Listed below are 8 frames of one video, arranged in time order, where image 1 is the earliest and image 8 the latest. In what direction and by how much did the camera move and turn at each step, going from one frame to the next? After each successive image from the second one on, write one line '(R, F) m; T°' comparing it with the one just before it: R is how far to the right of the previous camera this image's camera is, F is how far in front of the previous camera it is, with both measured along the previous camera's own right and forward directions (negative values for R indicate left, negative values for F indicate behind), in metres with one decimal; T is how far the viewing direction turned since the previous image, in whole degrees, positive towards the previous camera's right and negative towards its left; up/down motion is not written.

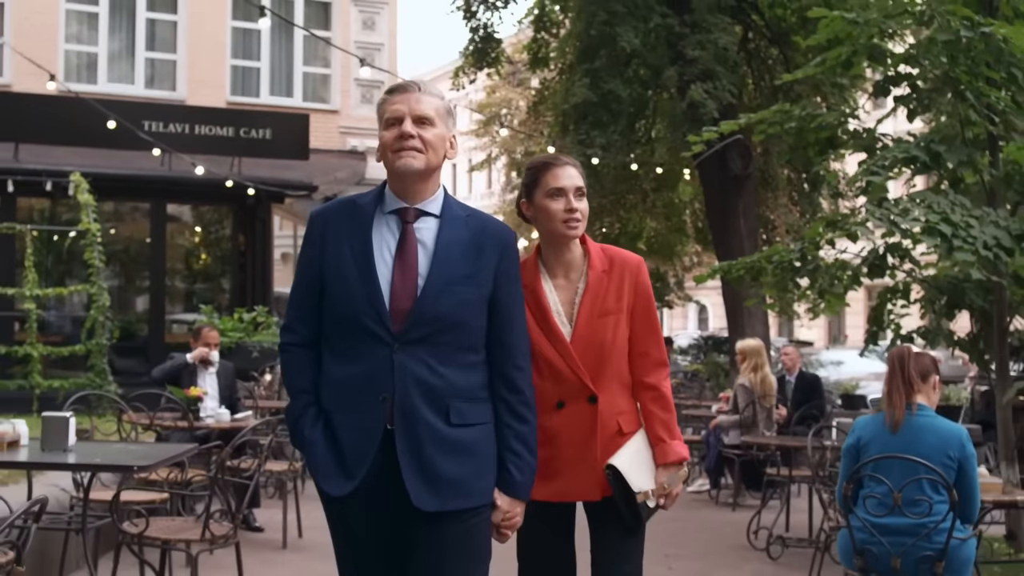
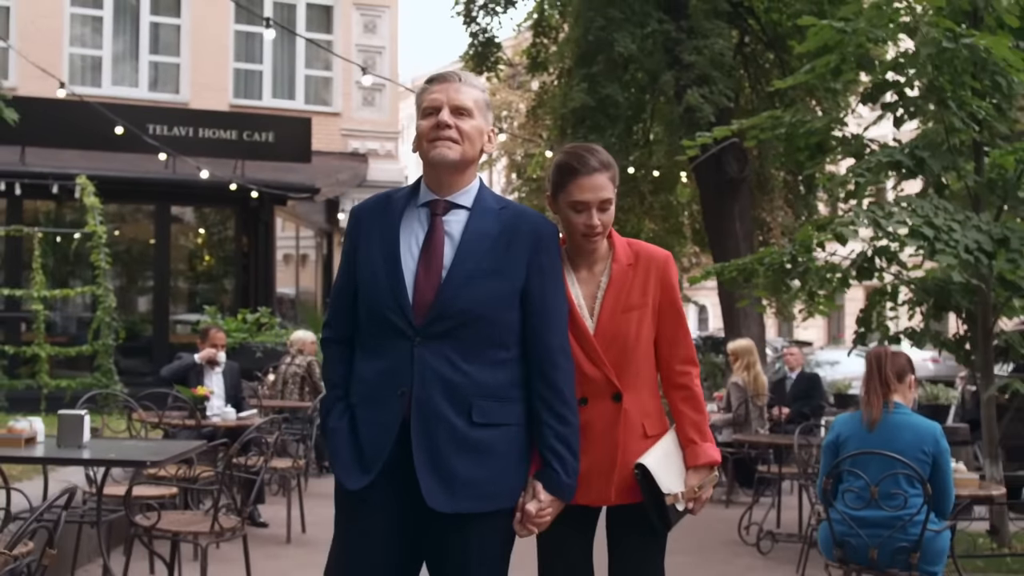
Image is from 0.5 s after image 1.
(0.0, -0.2) m; 0°
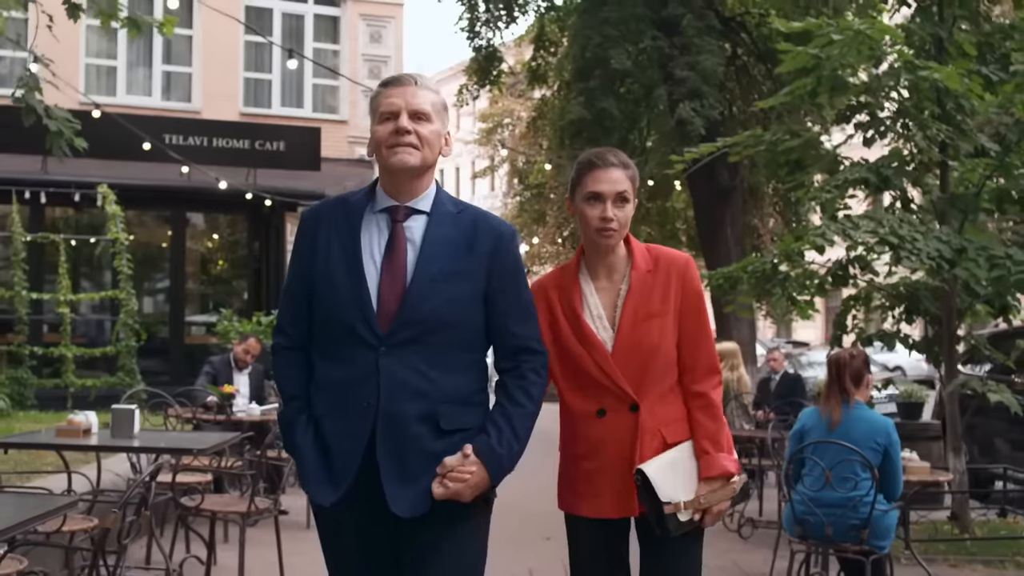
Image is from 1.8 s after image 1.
(0.0, -0.7) m; 0°
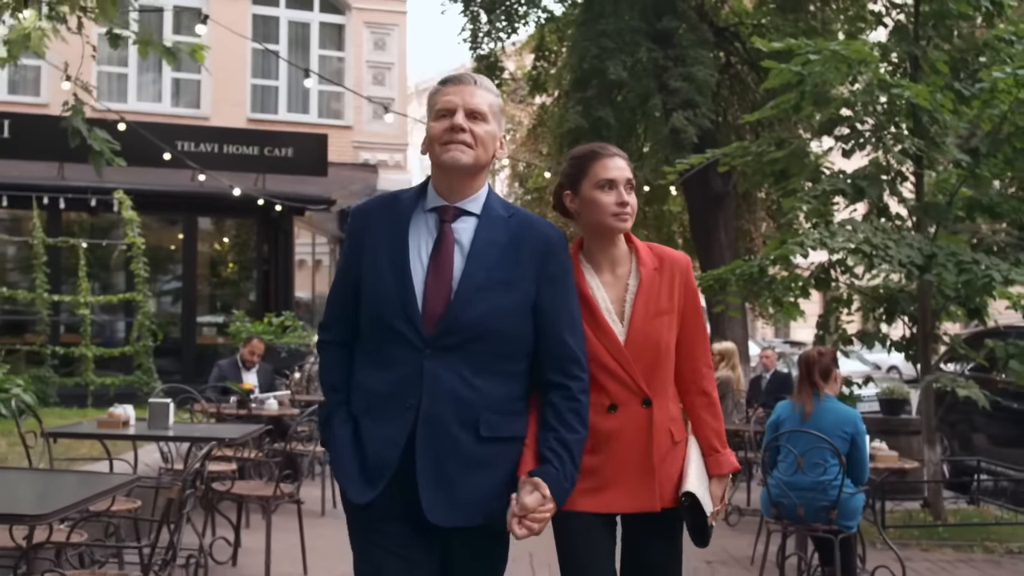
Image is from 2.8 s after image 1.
(0.0, -0.6) m; 0°
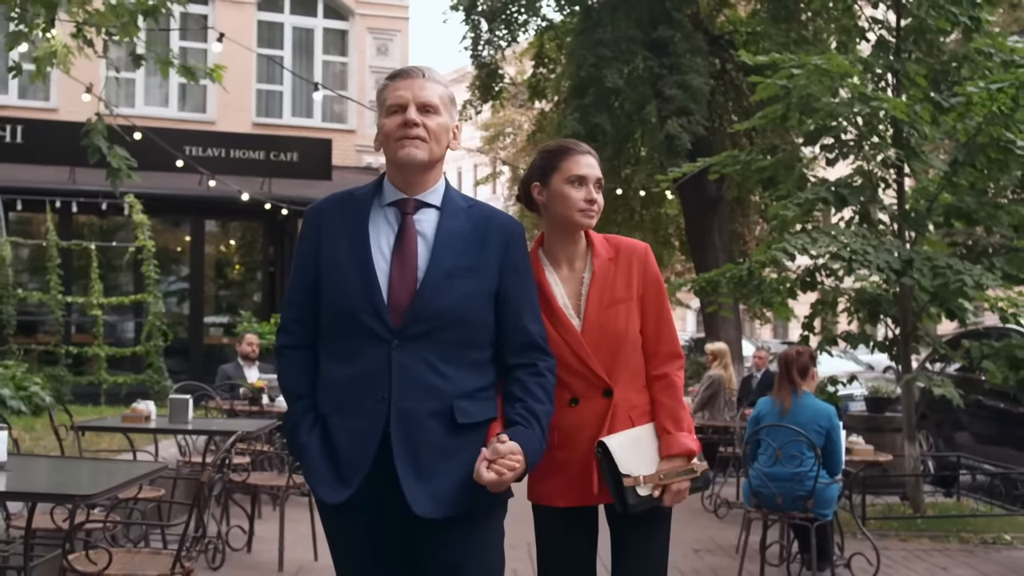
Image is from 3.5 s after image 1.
(0.0, -0.5) m; 0°
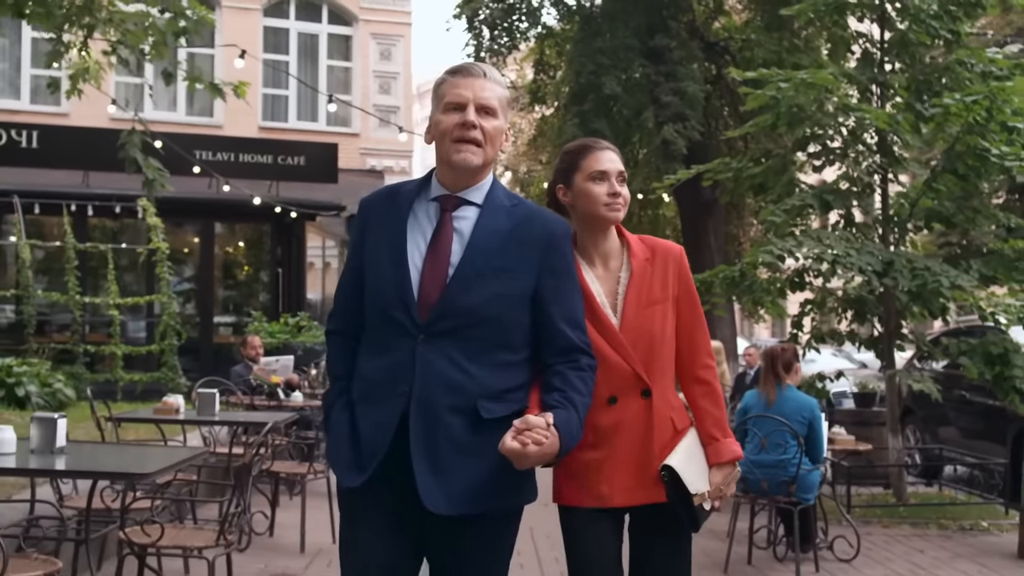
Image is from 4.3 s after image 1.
(0.0, -0.5) m; 0°
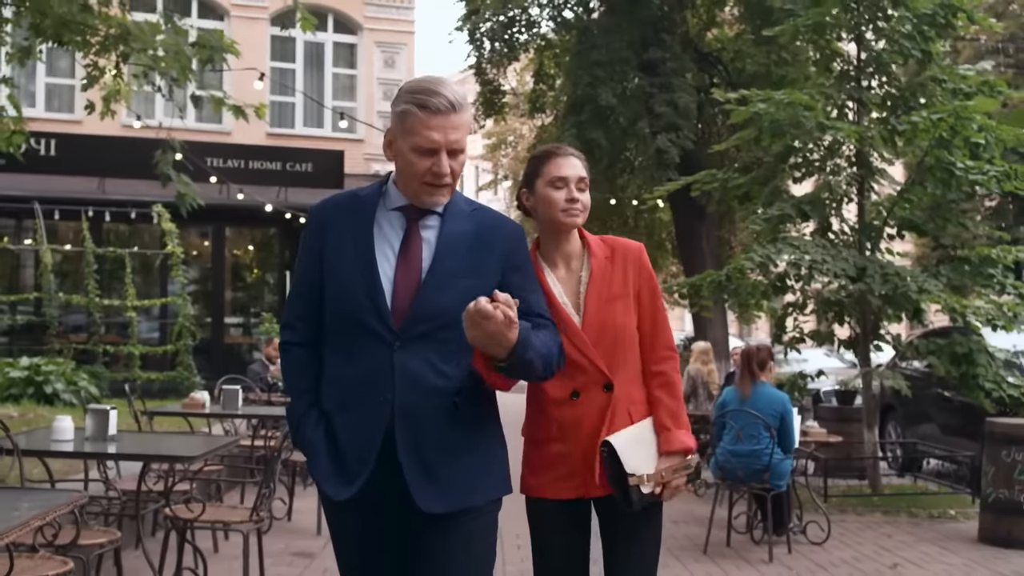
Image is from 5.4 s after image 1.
(0.0, -0.7) m; 0°
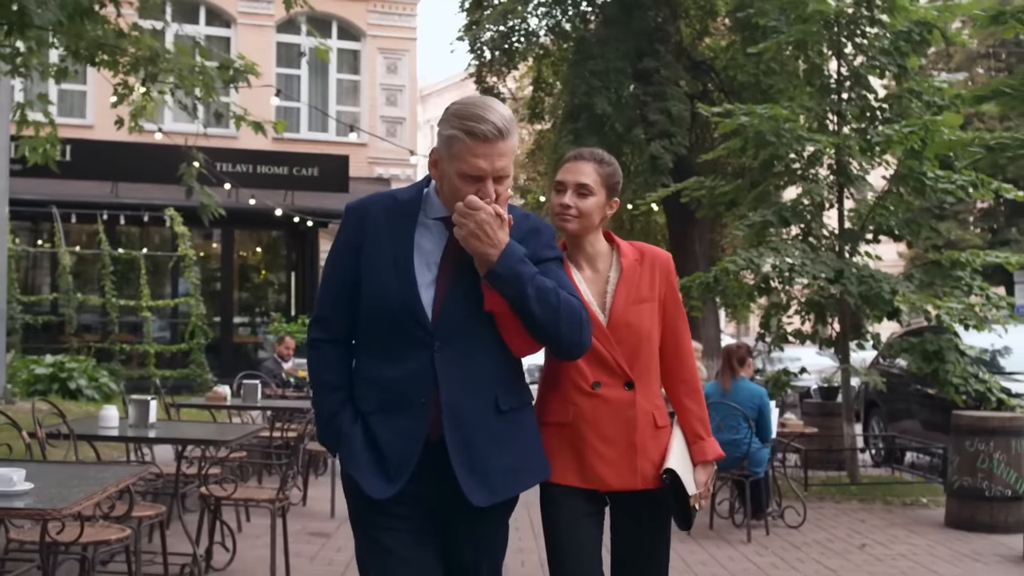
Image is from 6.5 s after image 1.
(0.0, -0.7) m; 0°
